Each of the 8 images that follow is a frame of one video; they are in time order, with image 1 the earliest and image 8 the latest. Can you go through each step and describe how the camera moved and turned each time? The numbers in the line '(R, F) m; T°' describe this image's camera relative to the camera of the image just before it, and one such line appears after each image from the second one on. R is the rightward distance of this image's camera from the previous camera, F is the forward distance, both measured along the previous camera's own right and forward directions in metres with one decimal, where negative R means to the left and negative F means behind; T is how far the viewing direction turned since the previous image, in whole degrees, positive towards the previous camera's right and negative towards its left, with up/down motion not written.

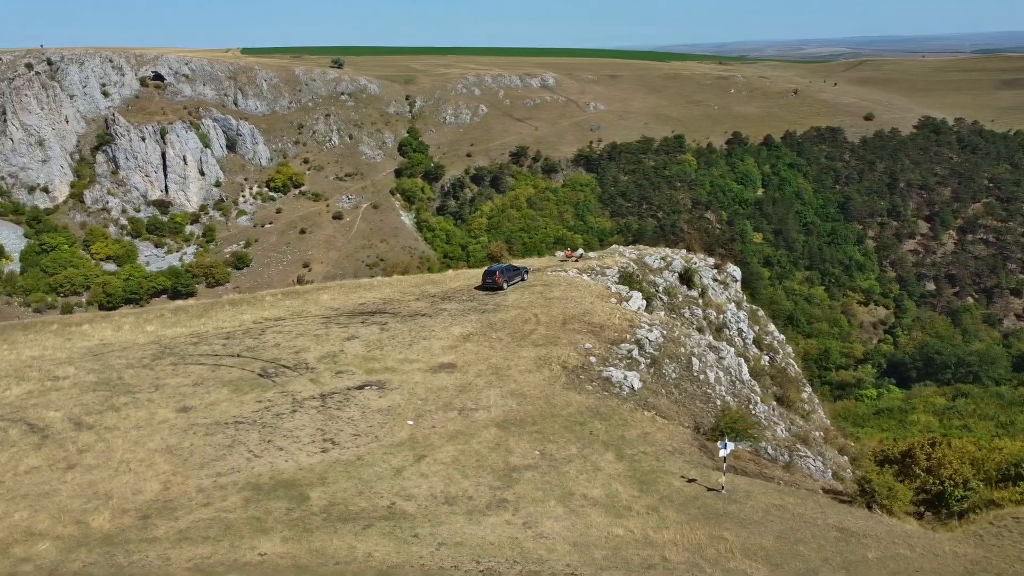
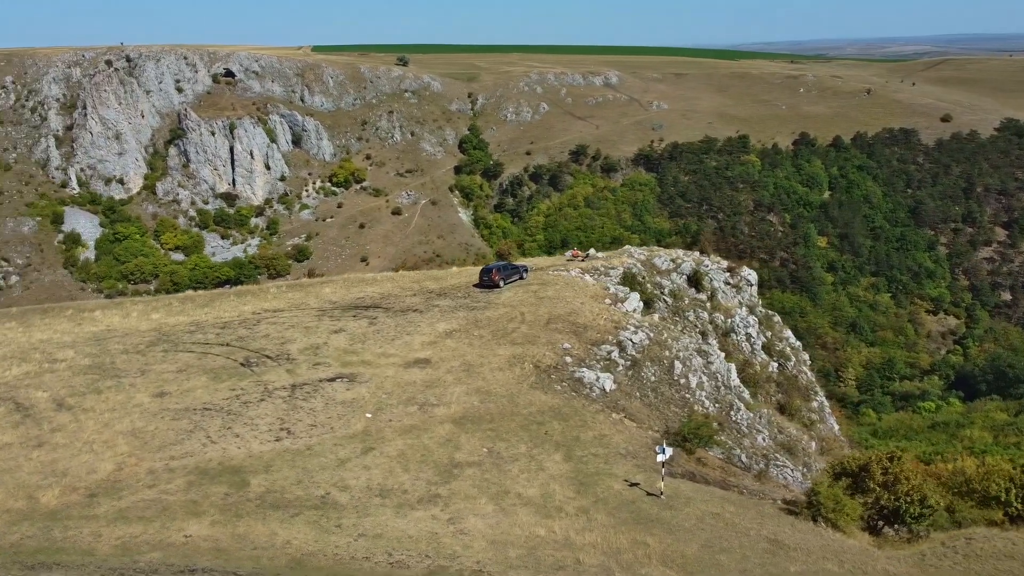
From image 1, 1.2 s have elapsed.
(+3.2, 0.0) m; -5°
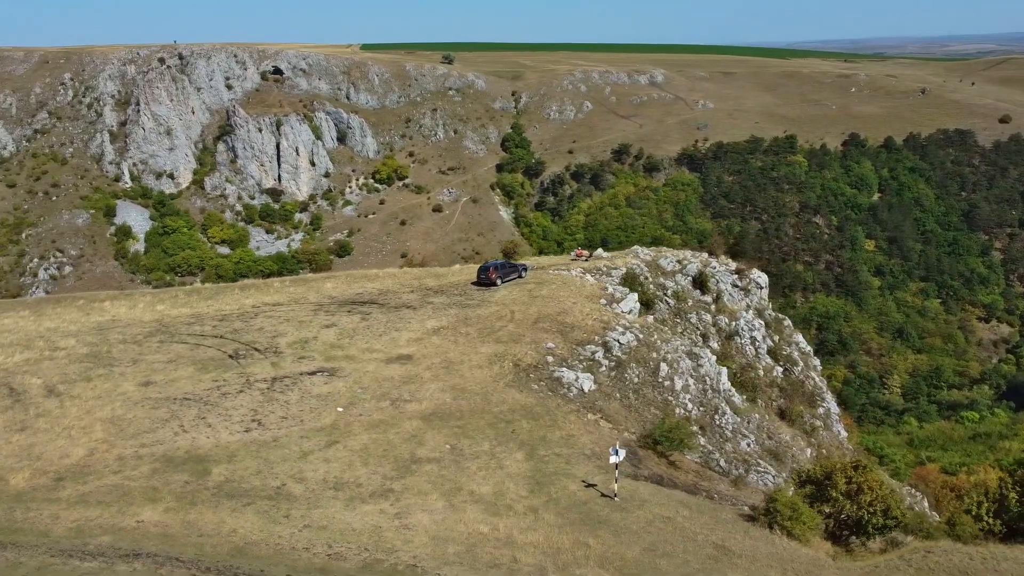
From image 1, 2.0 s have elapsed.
(+2.3, 0.0) m; -3°
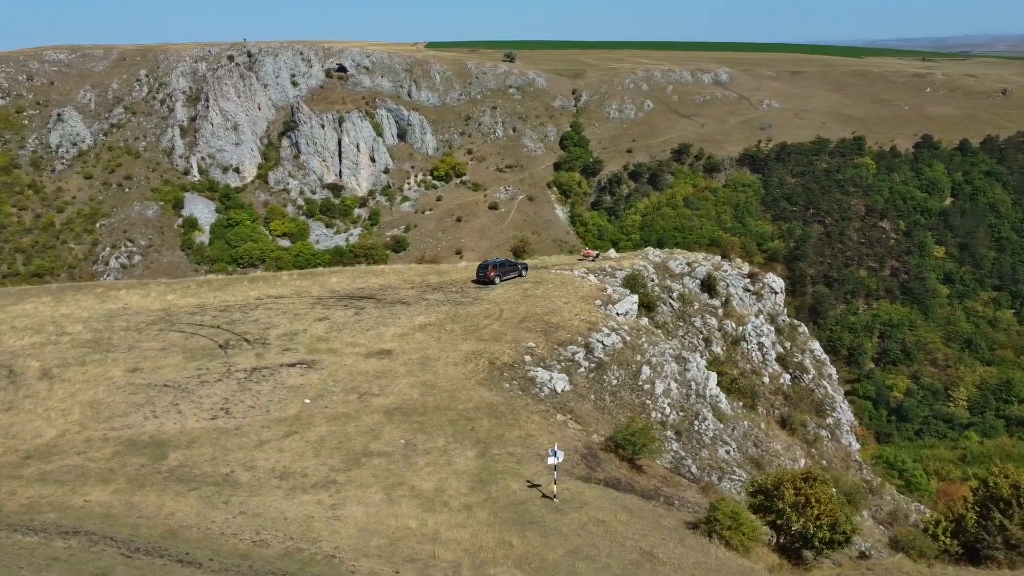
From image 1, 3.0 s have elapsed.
(+3.0, 0.0) m; -4°
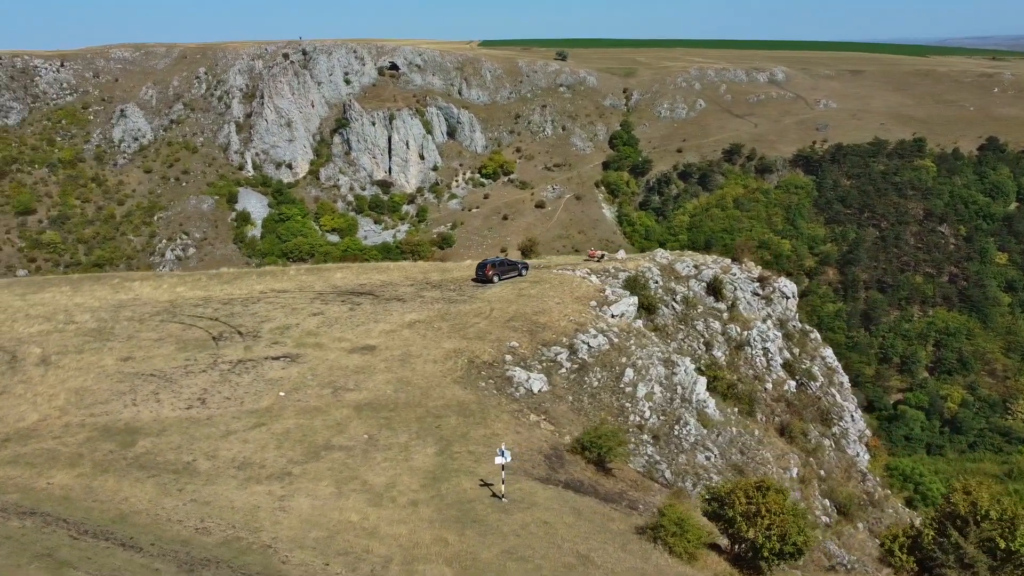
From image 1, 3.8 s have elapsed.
(+2.5, 0.0) m; -4°
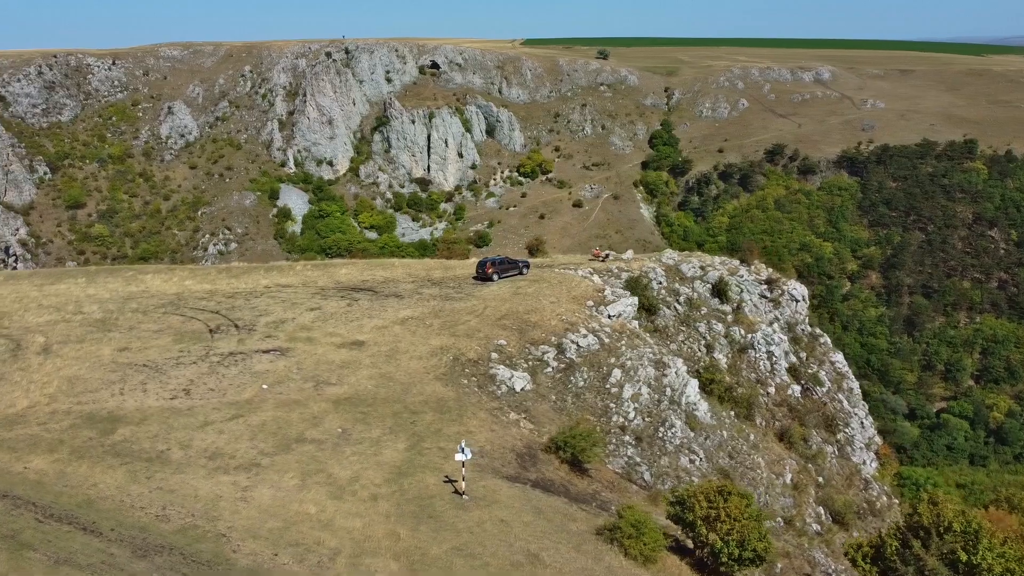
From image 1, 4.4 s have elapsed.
(+2.0, 0.0) m; -3°
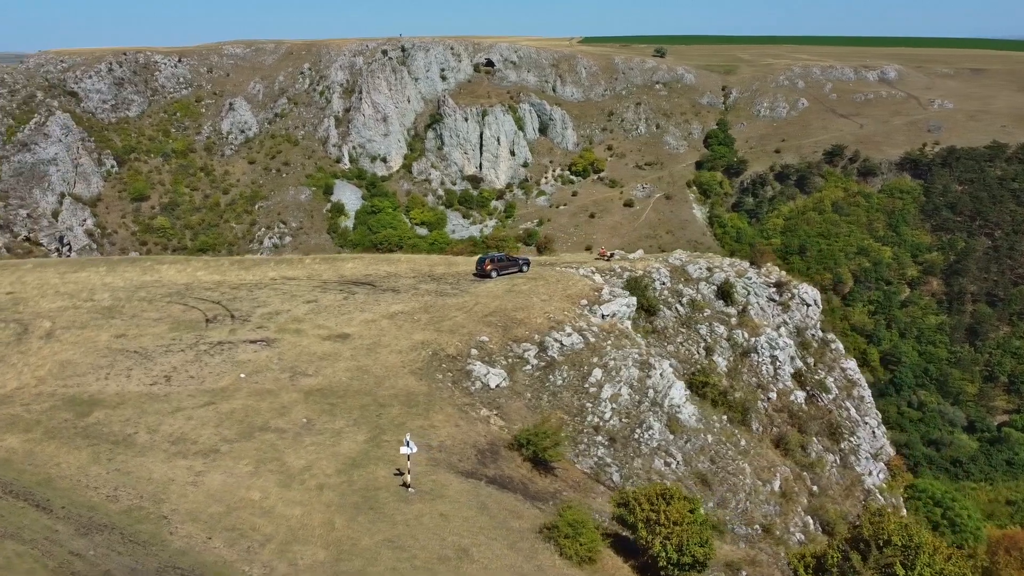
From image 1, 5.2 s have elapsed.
(+2.7, +0.1) m; -4°
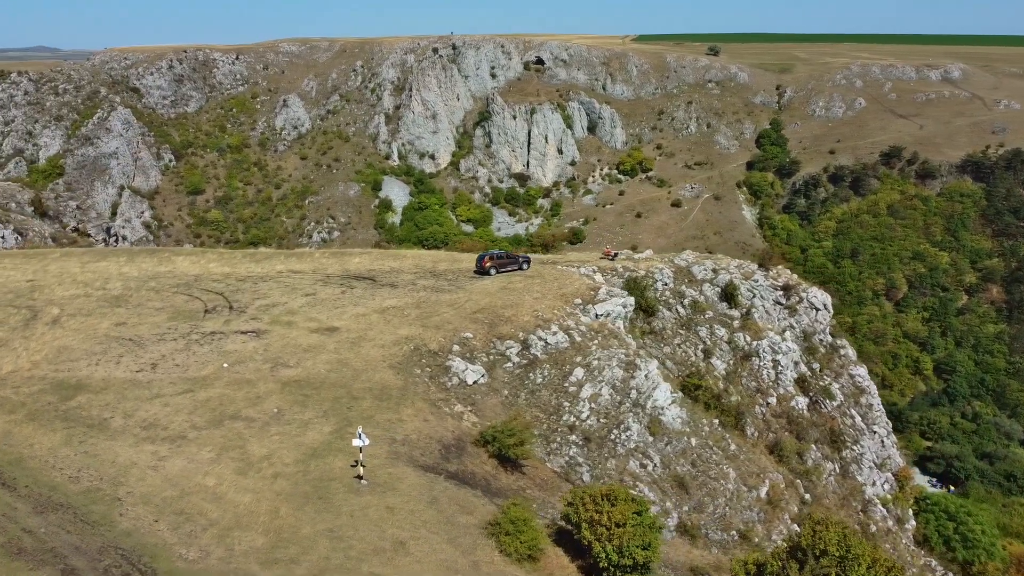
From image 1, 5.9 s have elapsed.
(+2.5, 0.0) m; -4°
